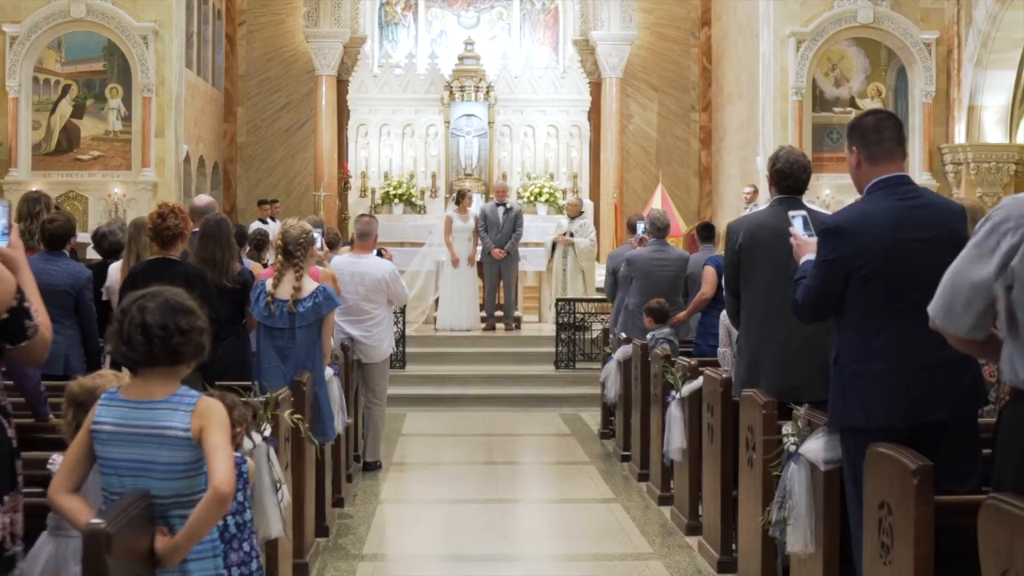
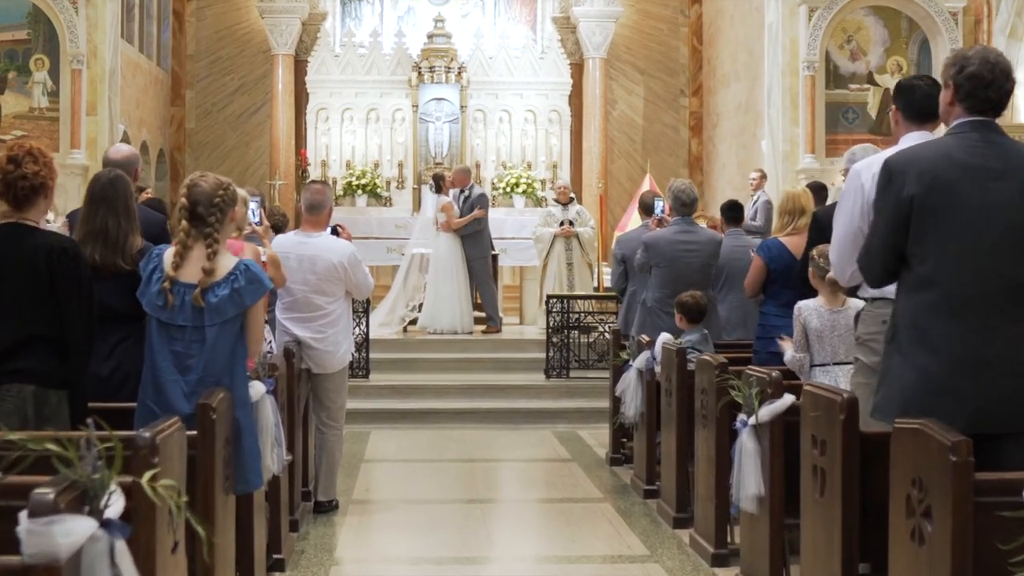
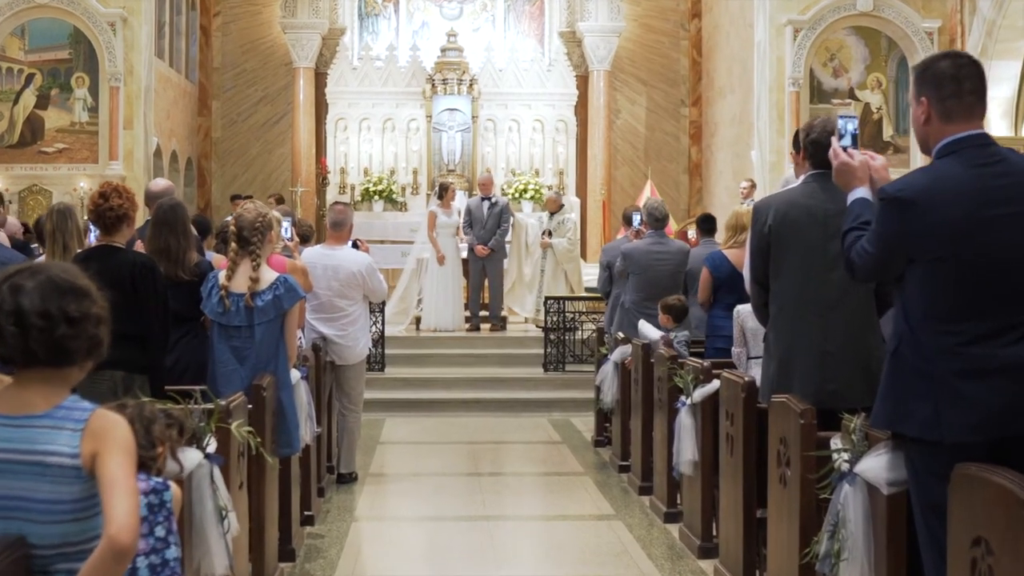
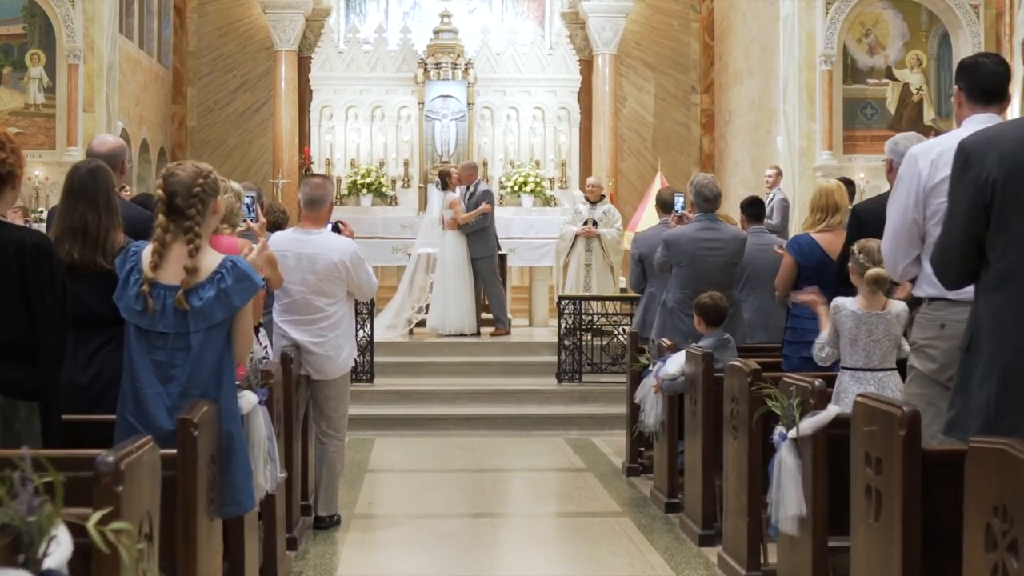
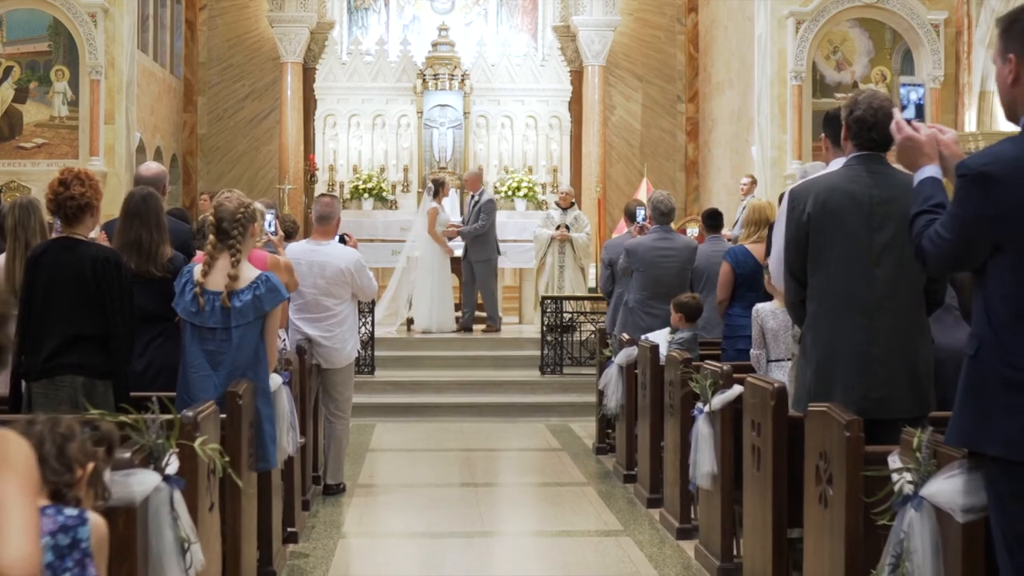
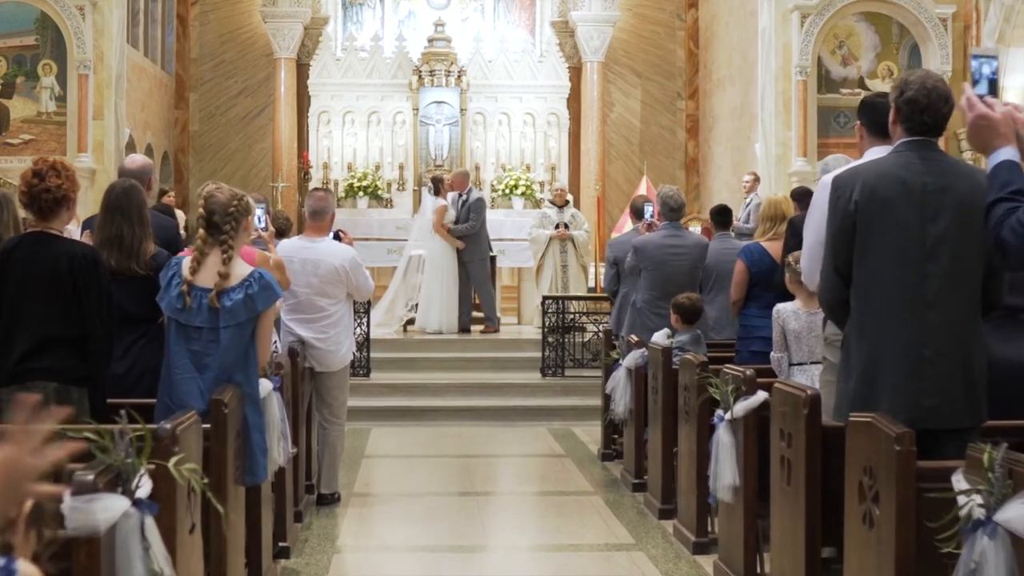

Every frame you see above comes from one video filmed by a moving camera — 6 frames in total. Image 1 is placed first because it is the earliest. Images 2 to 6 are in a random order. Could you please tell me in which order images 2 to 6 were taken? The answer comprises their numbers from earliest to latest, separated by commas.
3, 5, 6, 2, 4
